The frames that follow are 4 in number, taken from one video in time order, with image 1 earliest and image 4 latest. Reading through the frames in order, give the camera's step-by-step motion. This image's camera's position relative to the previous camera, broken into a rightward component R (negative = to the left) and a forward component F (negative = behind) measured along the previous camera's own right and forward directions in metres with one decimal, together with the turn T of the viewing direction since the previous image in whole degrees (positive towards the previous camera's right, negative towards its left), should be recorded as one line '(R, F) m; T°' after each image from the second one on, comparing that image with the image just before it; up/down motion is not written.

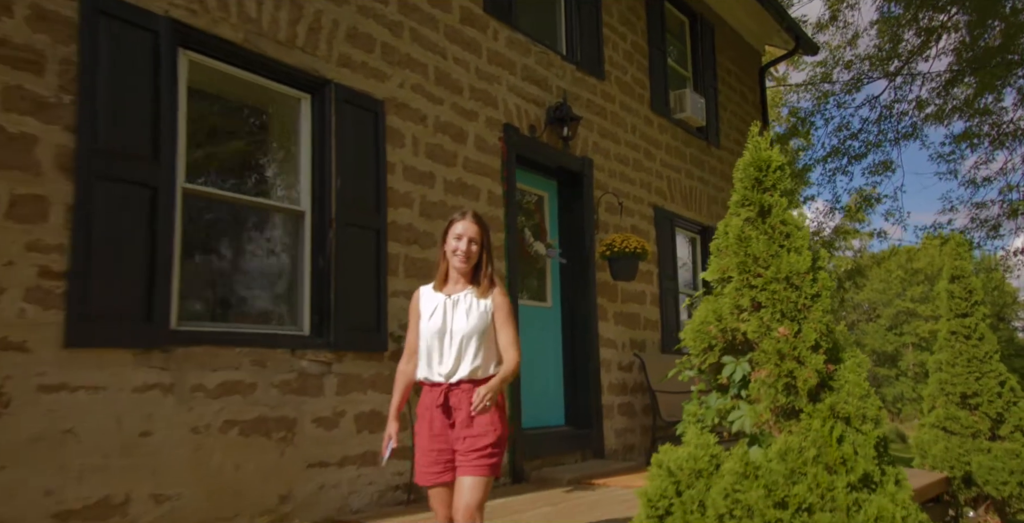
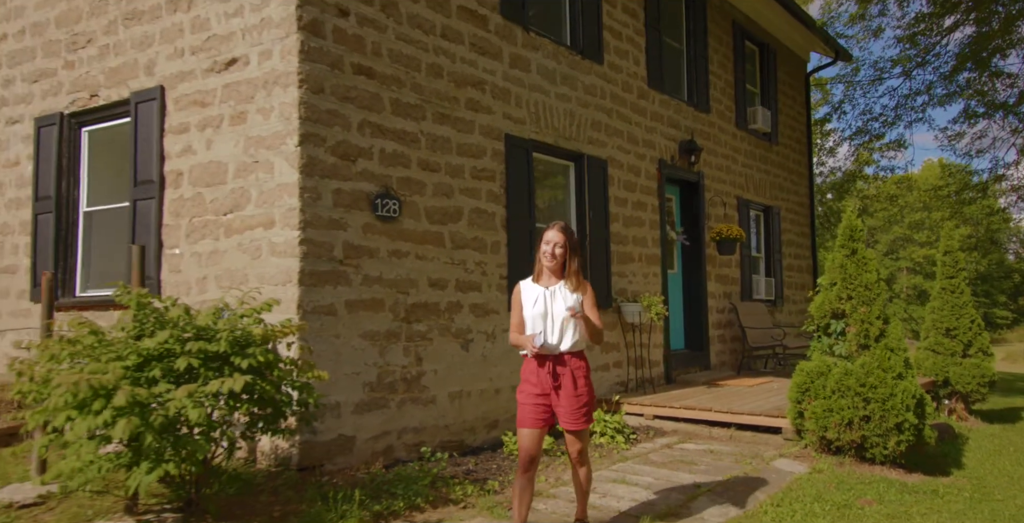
(-1.6, -3.1) m; -1°
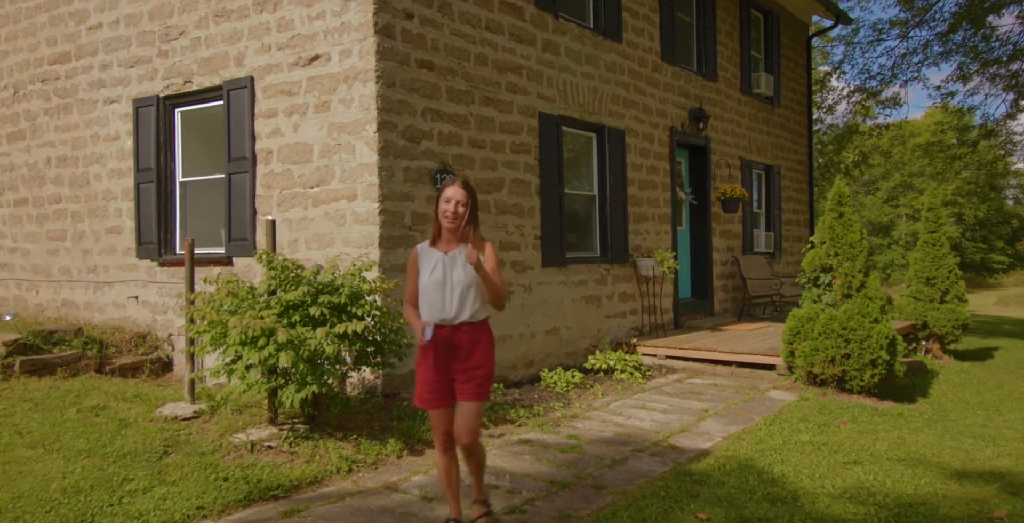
(-0.3, -0.9) m; 0°
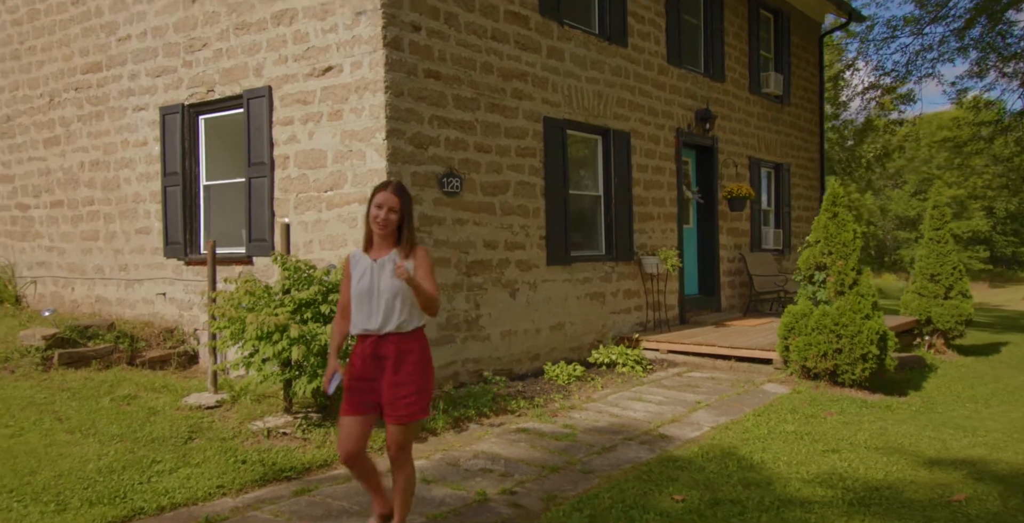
(+0.2, -0.3) m; -2°
